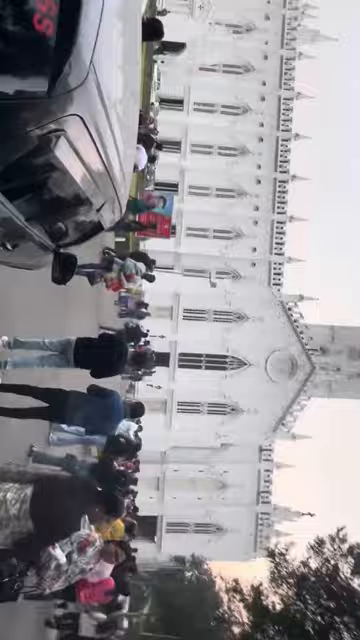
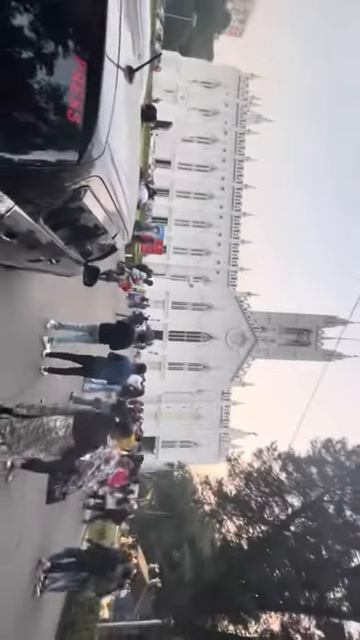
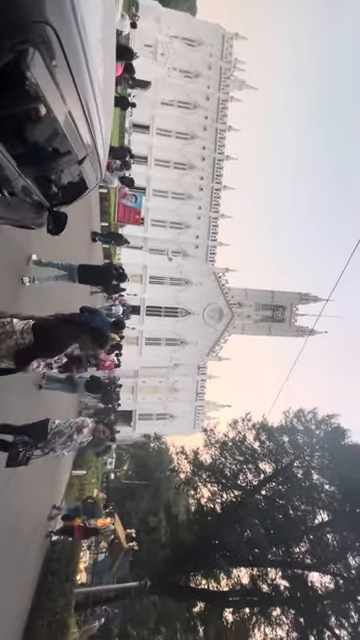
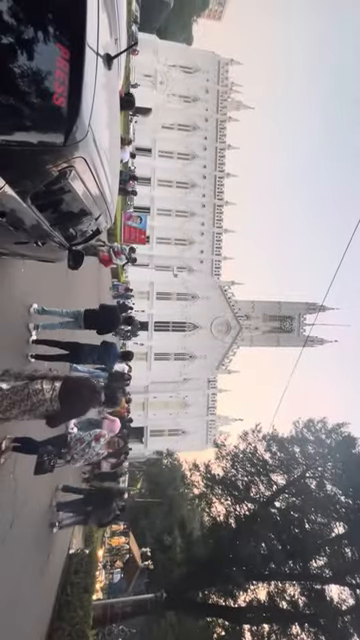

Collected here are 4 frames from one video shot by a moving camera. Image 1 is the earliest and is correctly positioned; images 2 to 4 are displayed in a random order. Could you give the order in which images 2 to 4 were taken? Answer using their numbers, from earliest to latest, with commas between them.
2, 4, 3
